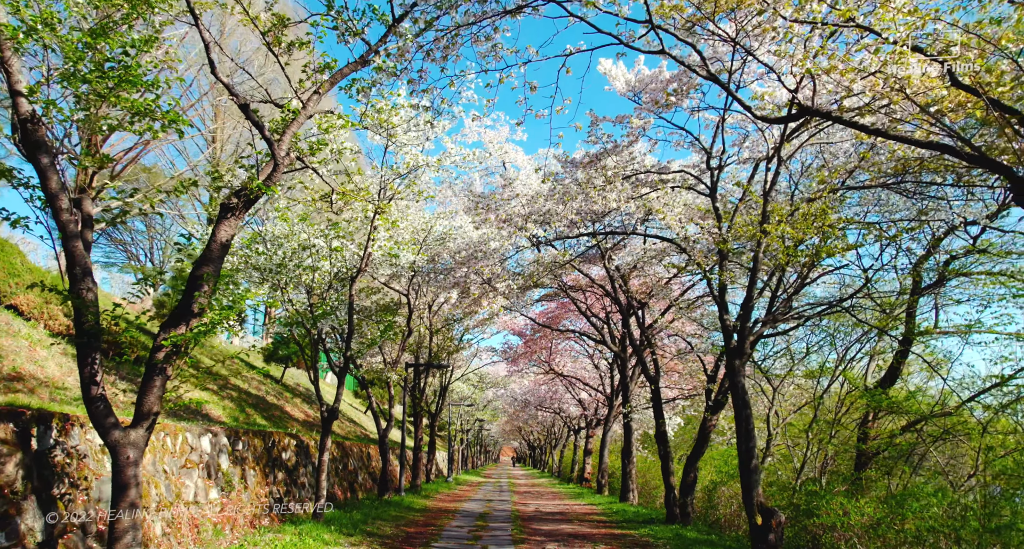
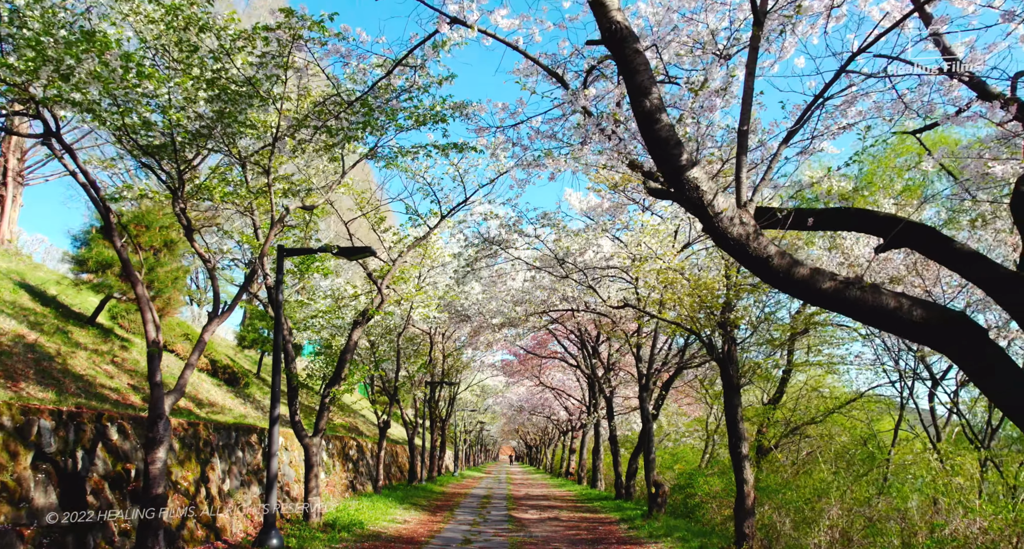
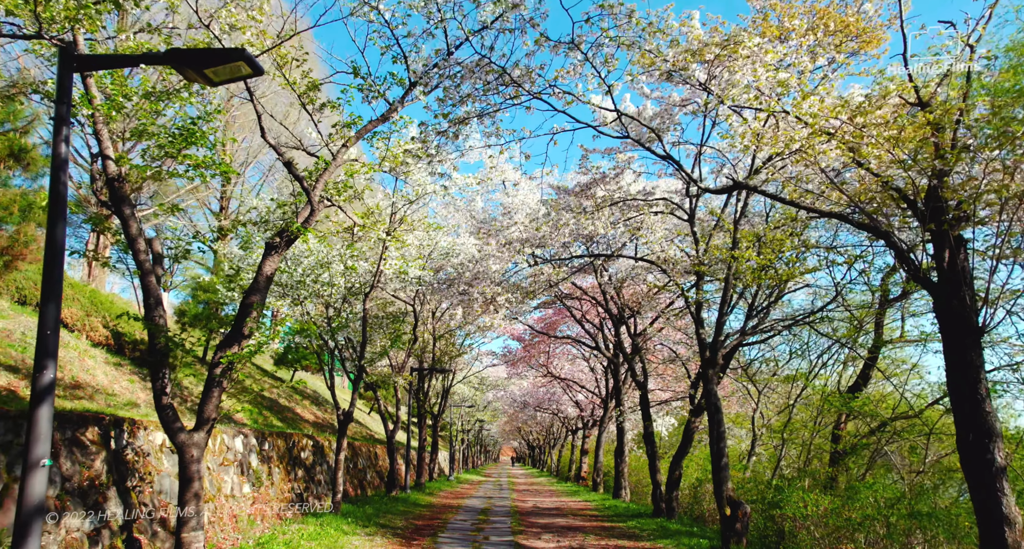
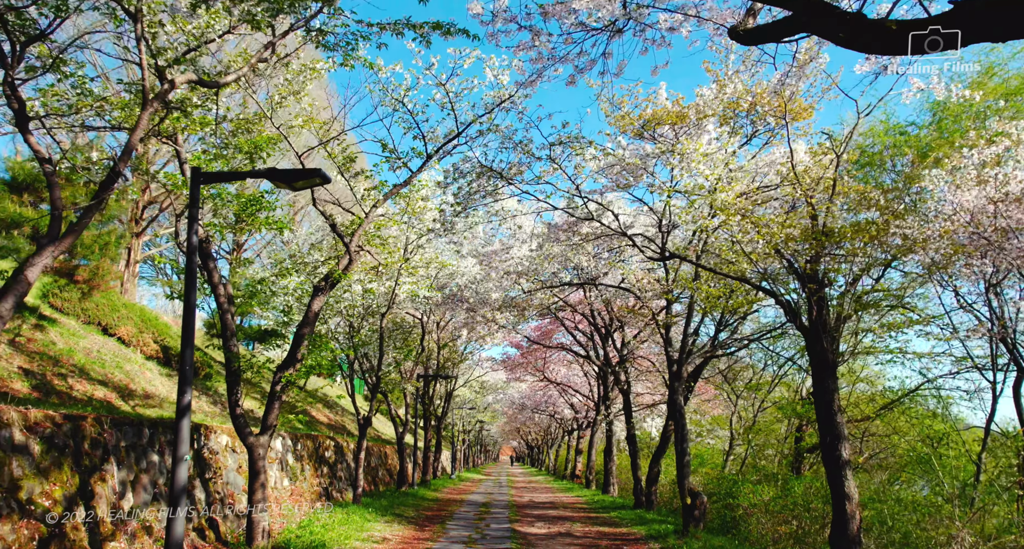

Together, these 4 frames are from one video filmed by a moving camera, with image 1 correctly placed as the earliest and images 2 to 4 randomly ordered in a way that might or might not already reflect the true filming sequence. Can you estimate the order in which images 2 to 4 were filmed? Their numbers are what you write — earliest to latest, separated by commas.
3, 4, 2
